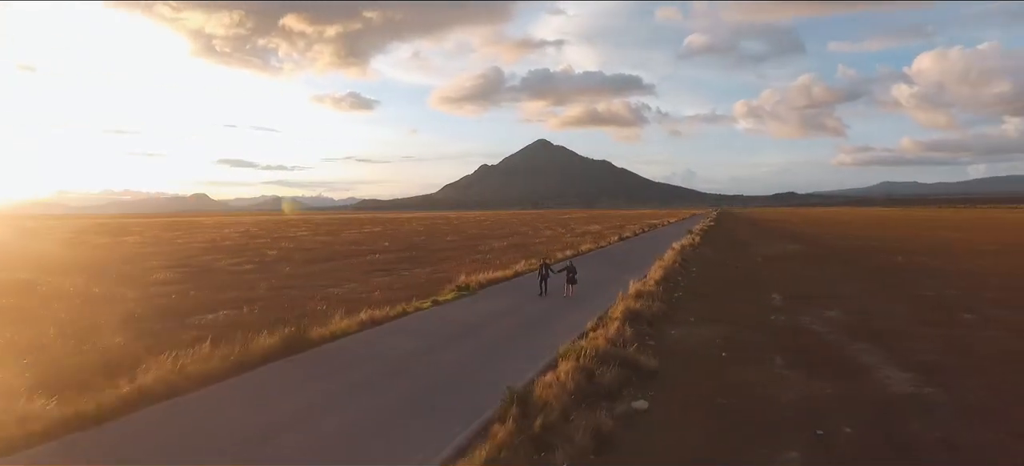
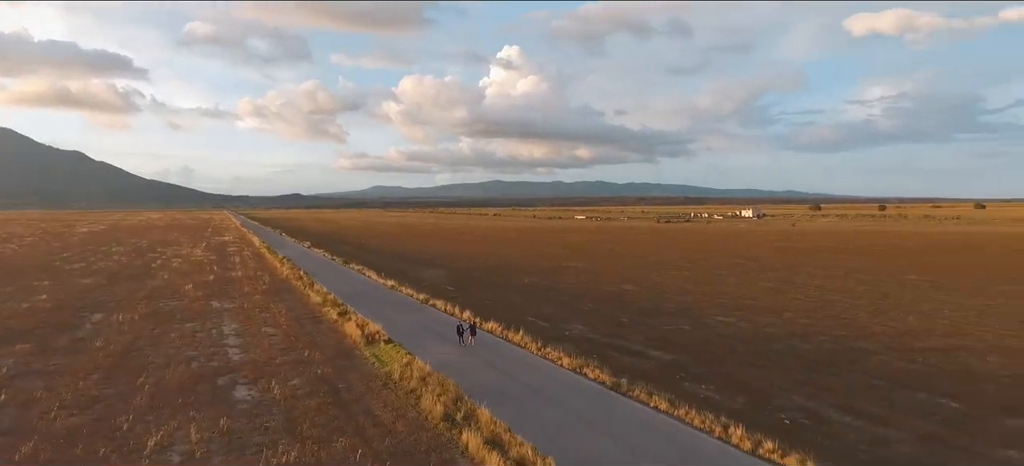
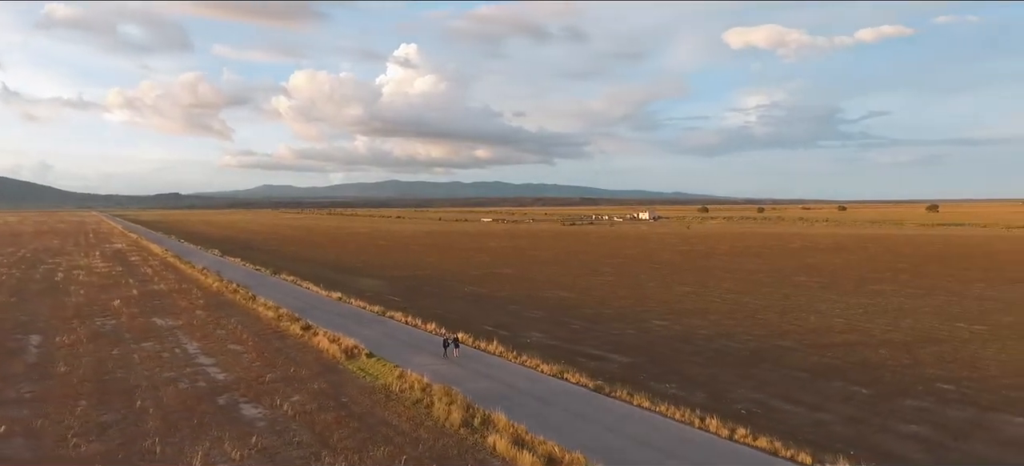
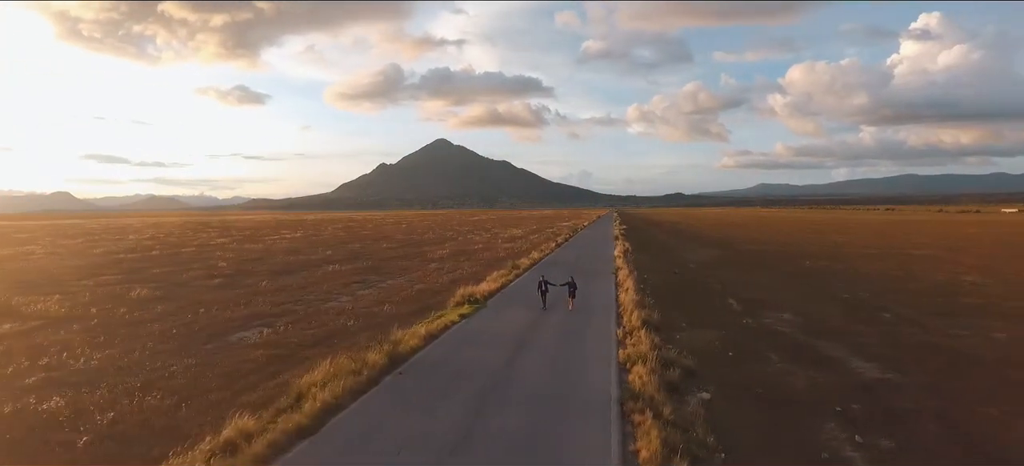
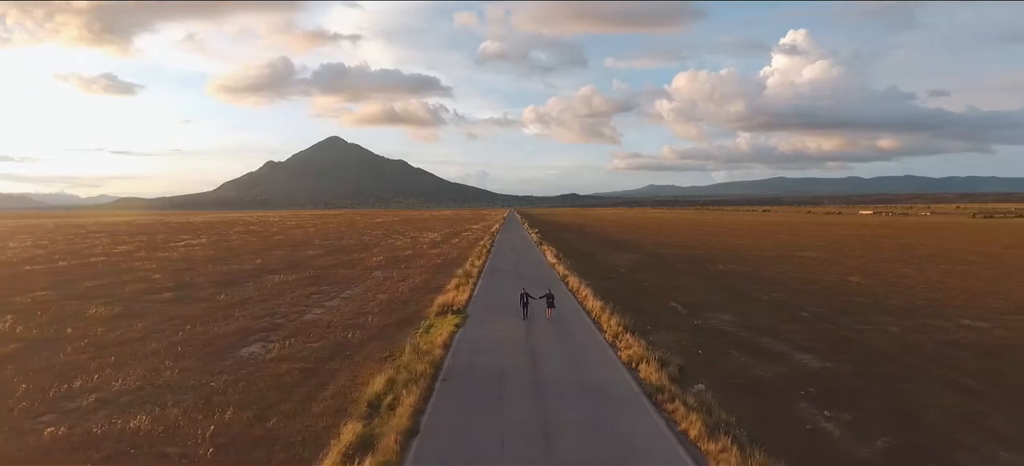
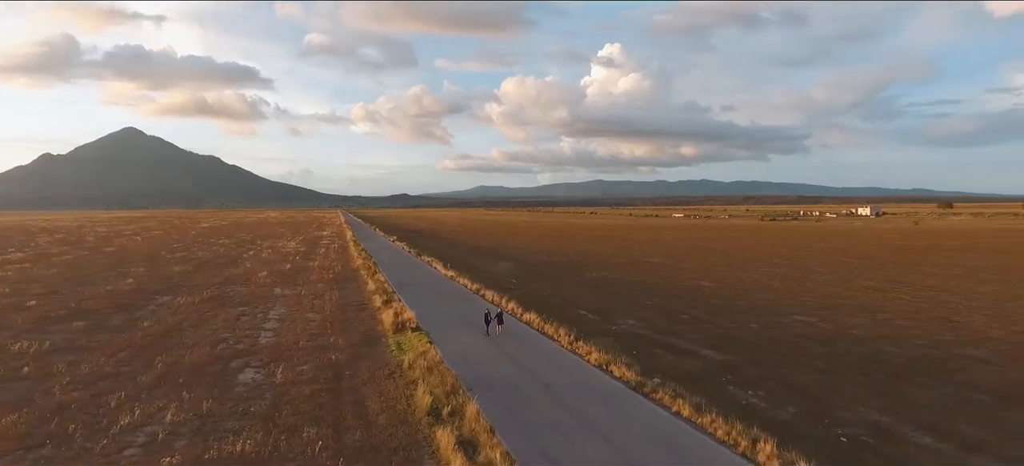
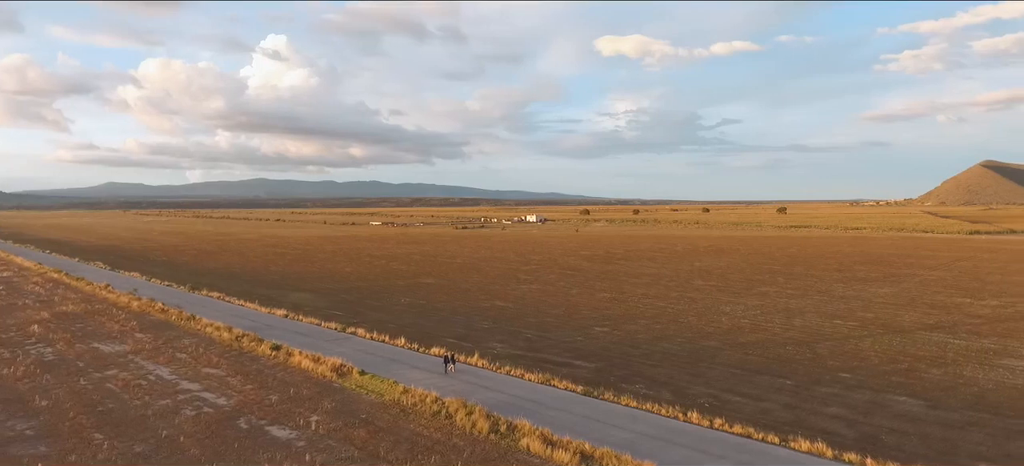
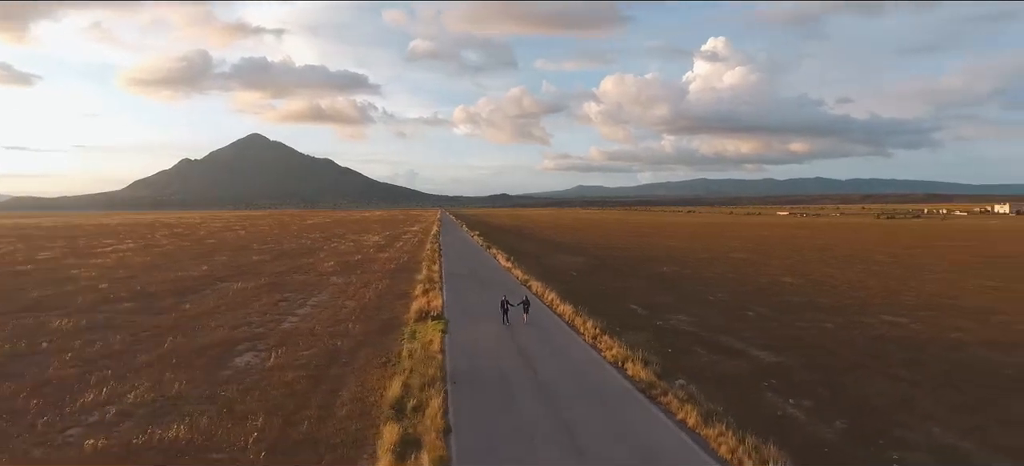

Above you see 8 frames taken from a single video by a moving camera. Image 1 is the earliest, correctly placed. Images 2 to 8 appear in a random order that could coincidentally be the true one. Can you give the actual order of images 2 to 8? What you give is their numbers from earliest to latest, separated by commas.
4, 5, 8, 6, 2, 3, 7
